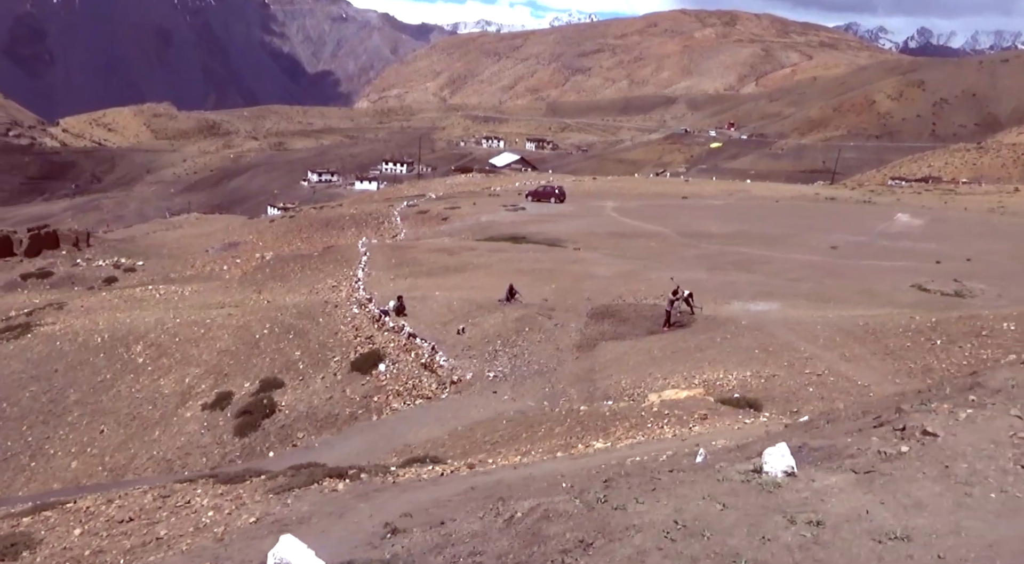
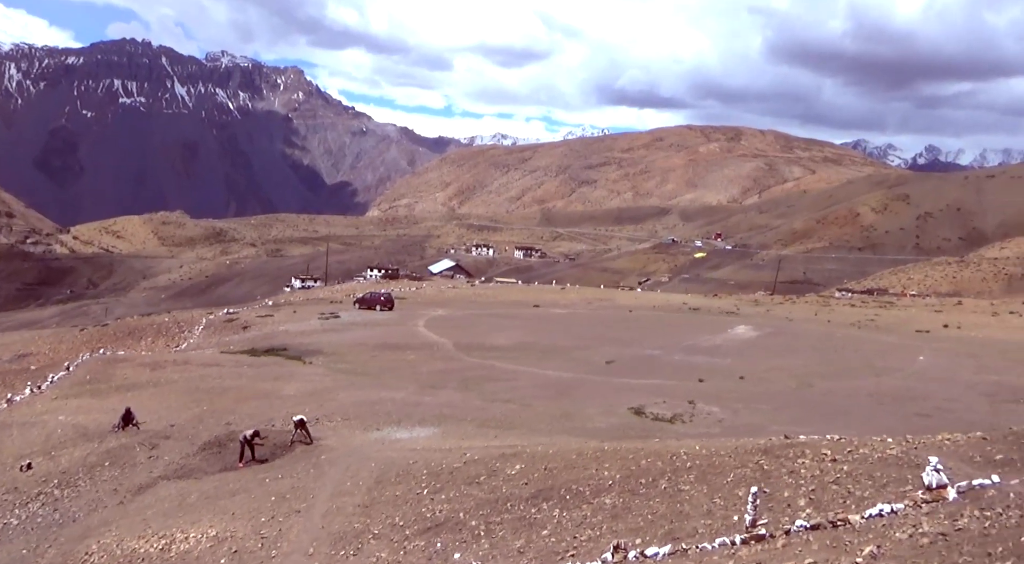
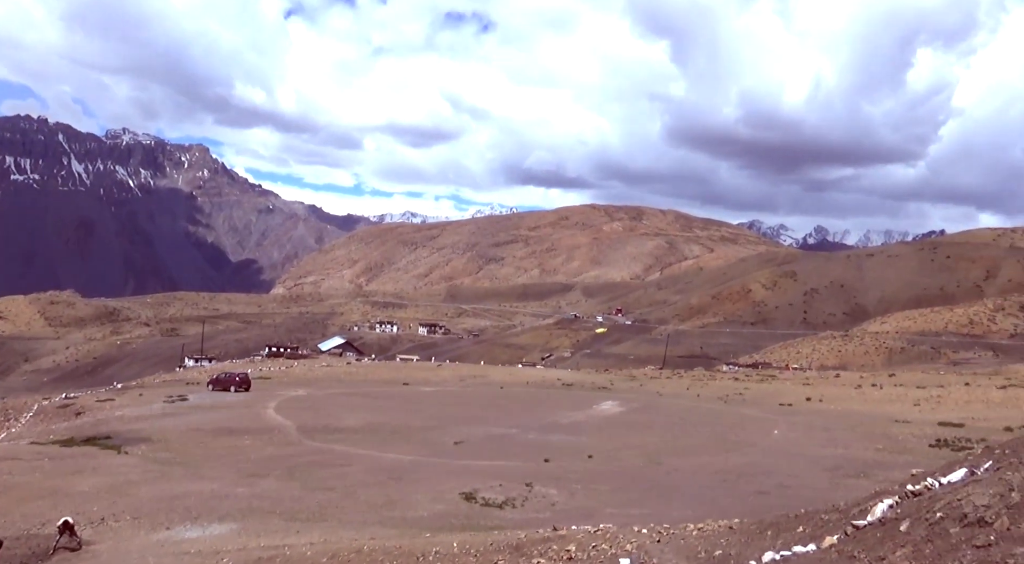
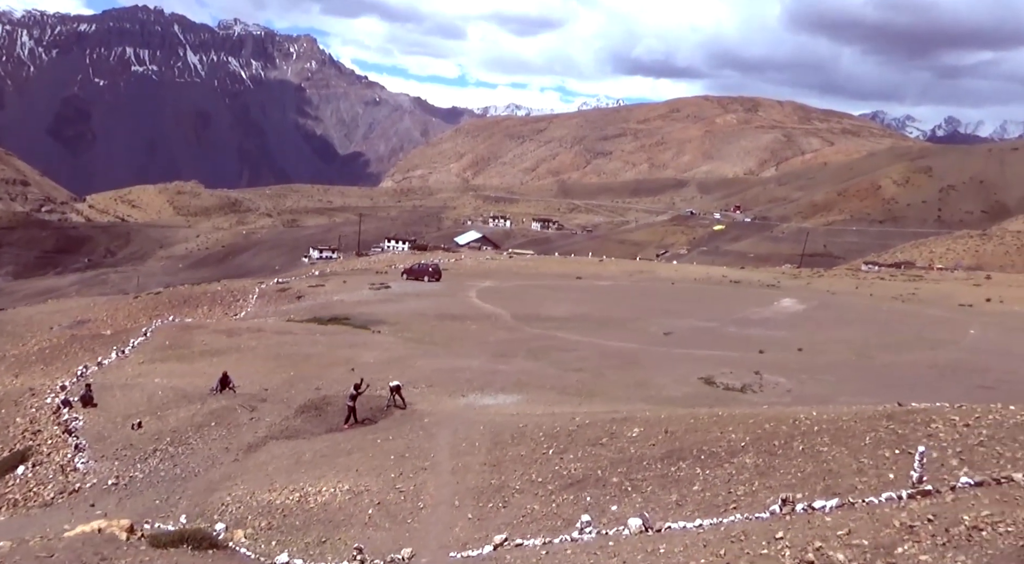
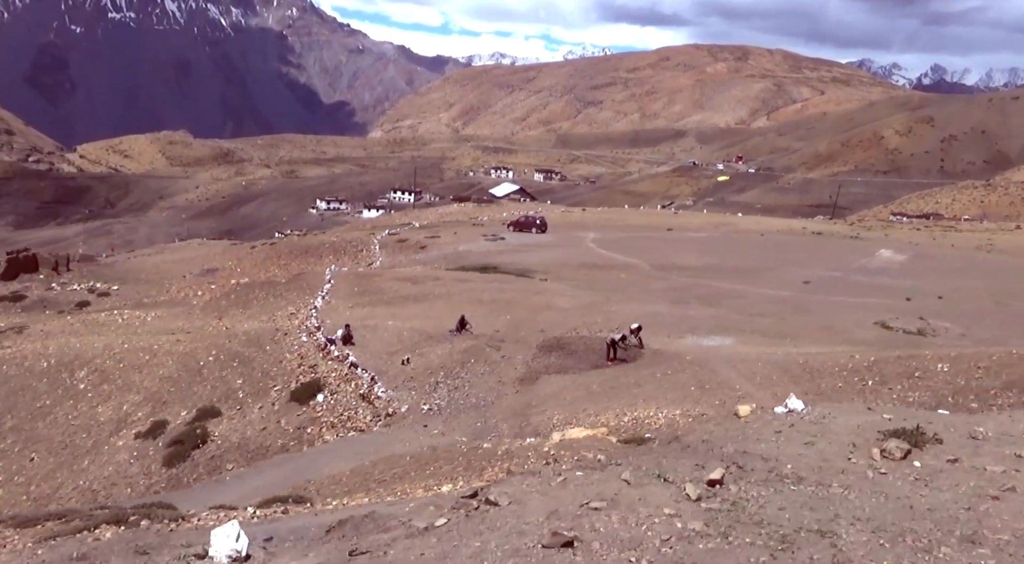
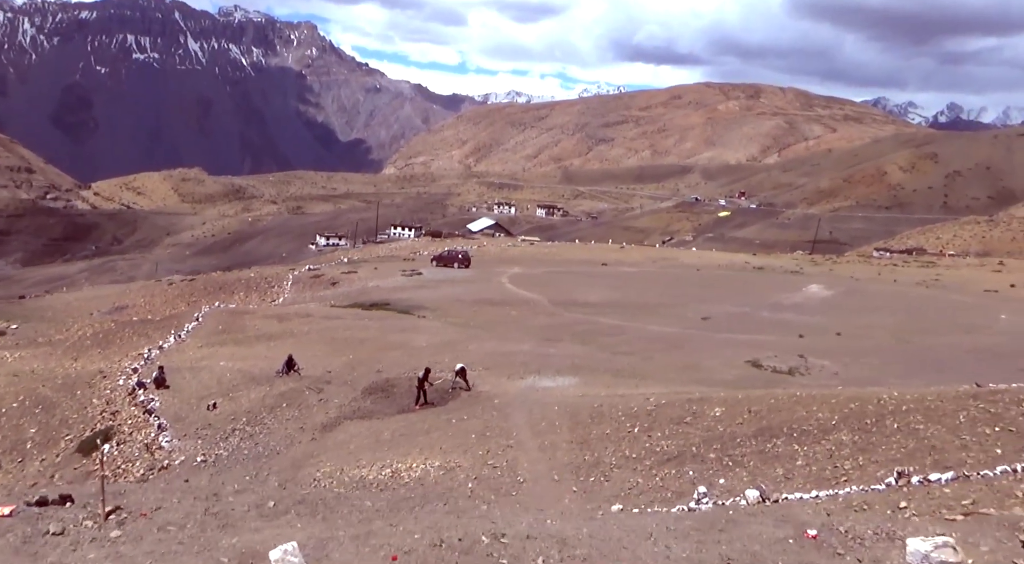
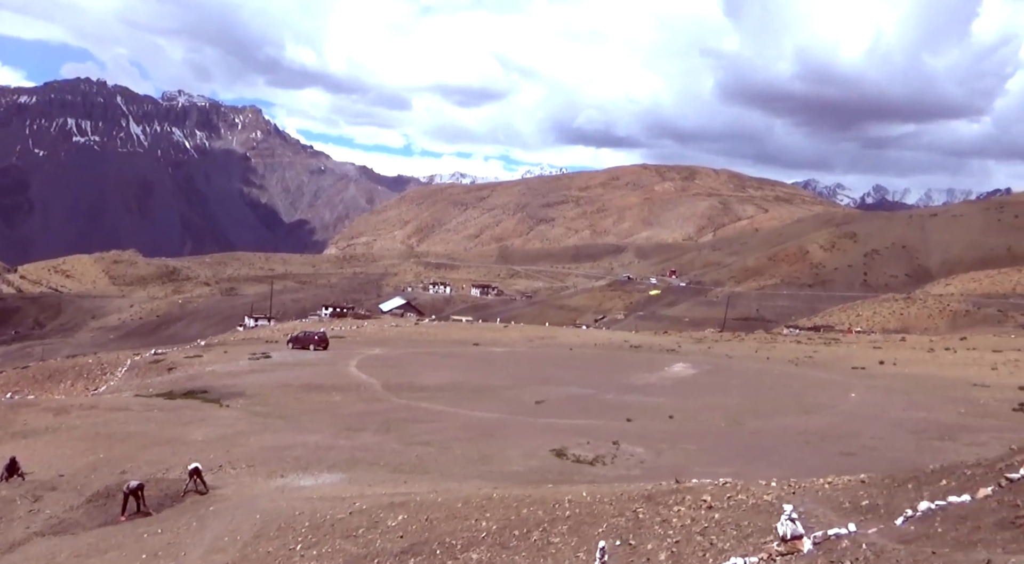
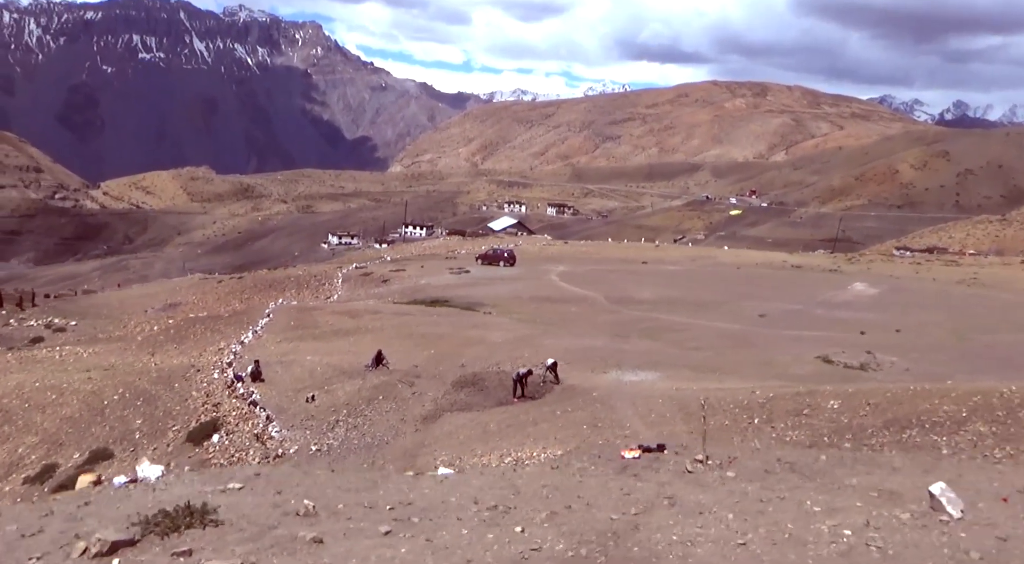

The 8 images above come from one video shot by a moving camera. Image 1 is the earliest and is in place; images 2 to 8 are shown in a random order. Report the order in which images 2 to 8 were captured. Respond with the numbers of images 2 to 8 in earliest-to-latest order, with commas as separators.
5, 8, 6, 4, 2, 7, 3
